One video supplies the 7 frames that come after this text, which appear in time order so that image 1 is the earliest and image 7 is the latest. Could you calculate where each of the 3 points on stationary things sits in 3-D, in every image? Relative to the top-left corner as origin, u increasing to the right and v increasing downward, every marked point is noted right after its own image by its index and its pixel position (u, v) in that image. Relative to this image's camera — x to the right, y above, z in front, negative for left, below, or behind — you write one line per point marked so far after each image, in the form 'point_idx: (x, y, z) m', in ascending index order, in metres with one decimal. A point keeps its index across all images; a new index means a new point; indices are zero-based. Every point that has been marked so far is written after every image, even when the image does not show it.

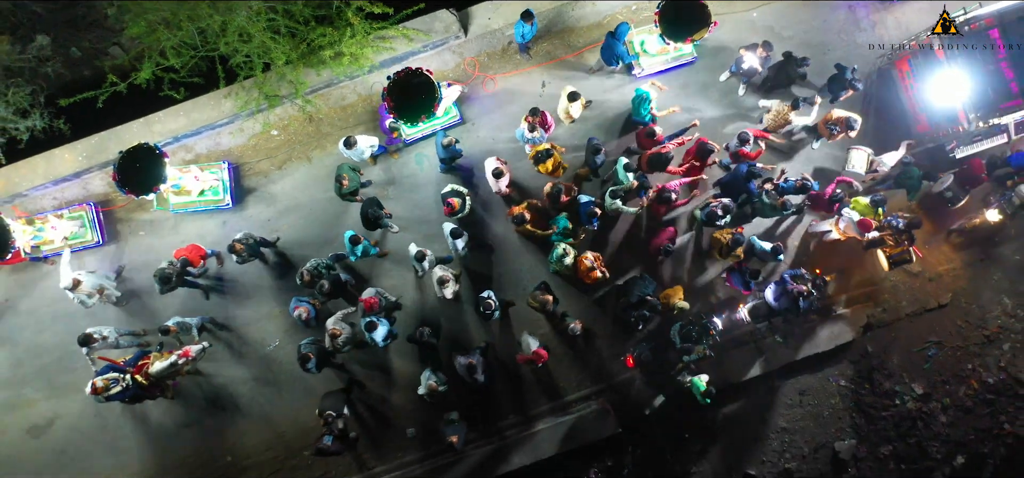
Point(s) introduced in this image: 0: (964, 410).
0: (+4.7, -1.8, +8.7) m
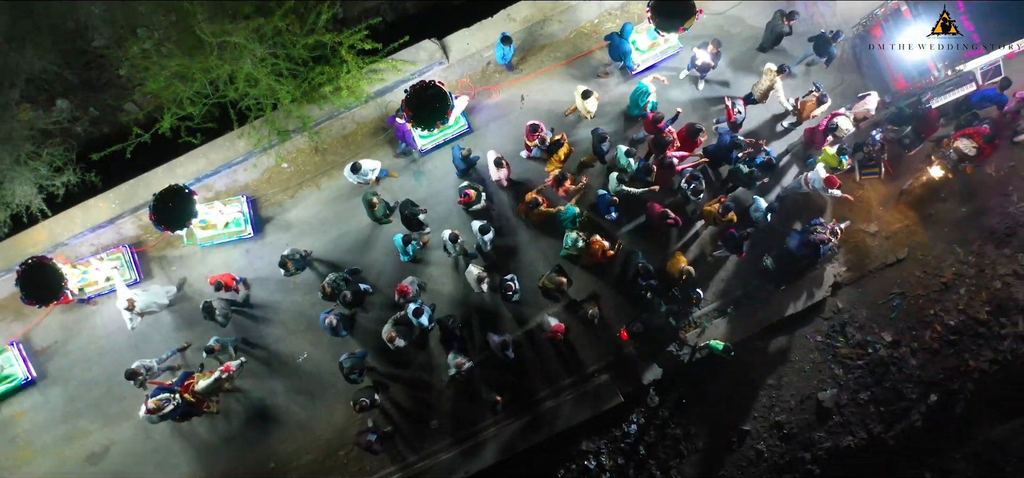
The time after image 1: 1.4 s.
0: (+4.8, -1.3, +9.7) m
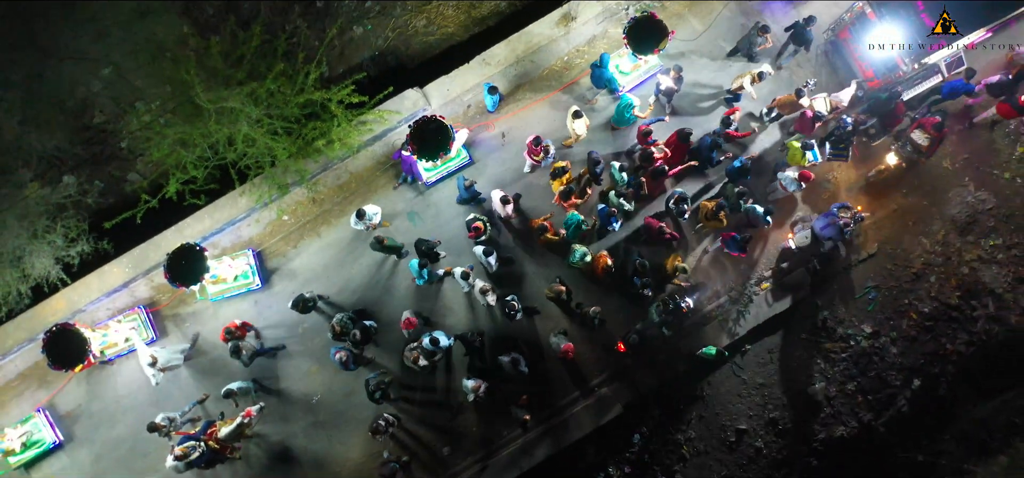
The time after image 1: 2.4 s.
0: (+4.8, -1.2, +10.2) m
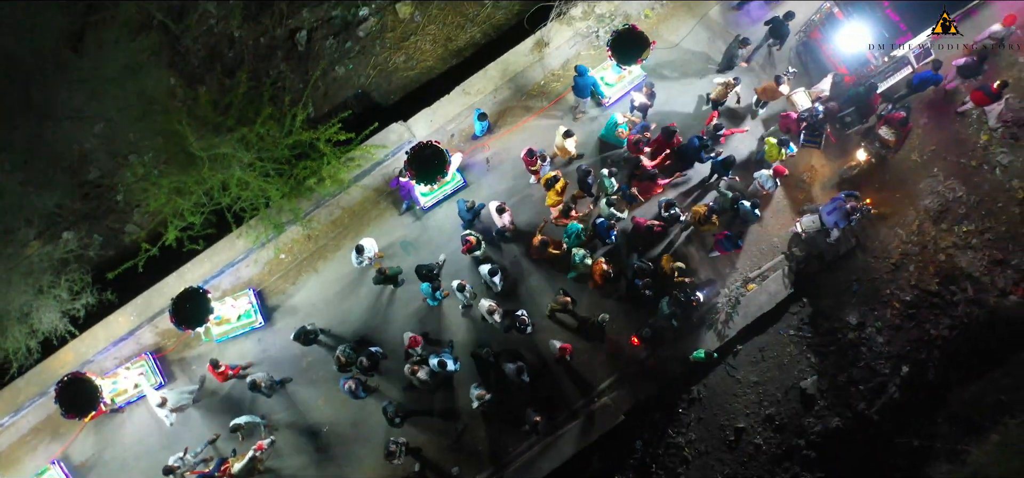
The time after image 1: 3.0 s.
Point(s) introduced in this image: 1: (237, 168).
0: (+4.7, -1.1, +10.6) m
1: (-3.4, +0.9, +10.5) m
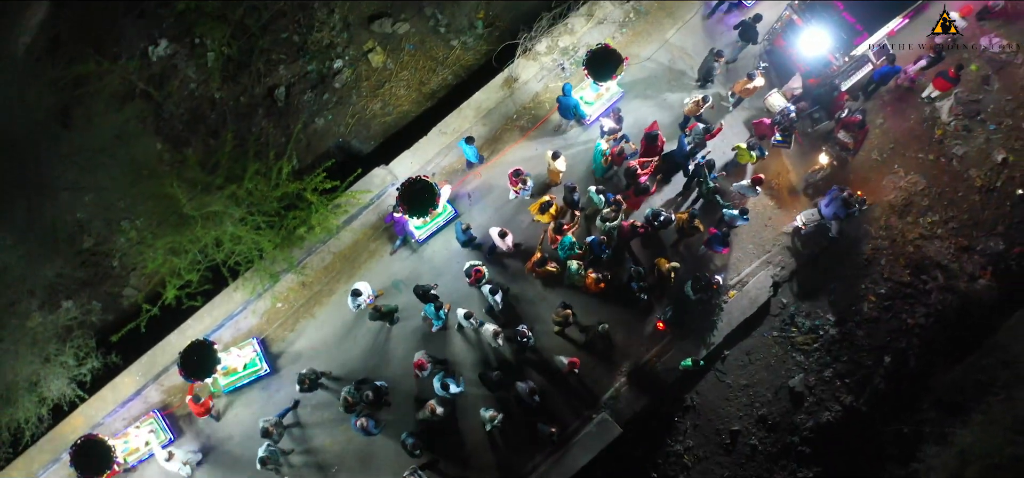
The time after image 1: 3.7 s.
0: (+4.7, -1.0, +11.0) m
1: (-3.6, +0.2, +10.9) m
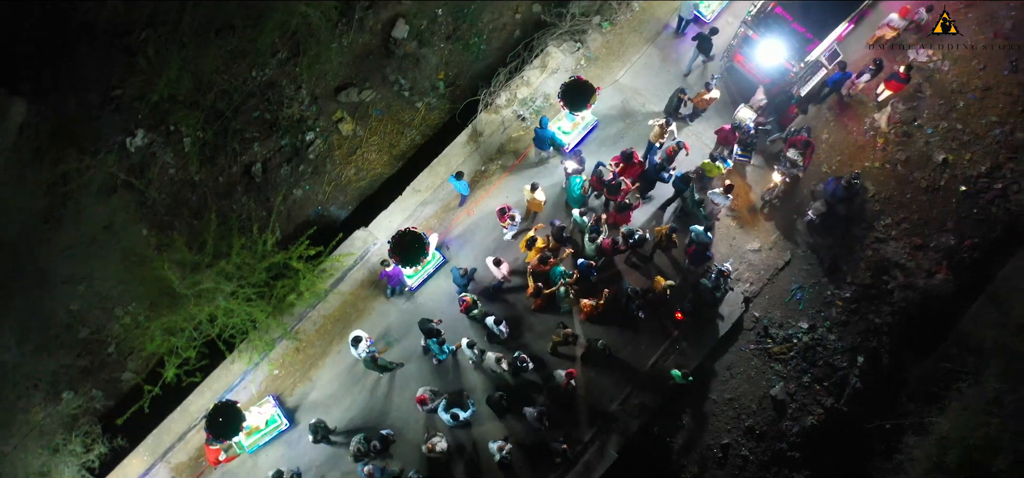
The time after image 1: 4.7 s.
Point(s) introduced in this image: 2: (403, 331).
0: (+4.5, -1.1, +11.6) m
1: (-3.9, -0.8, +11.3) m
2: (-1.5, -1.3, +11.7) m
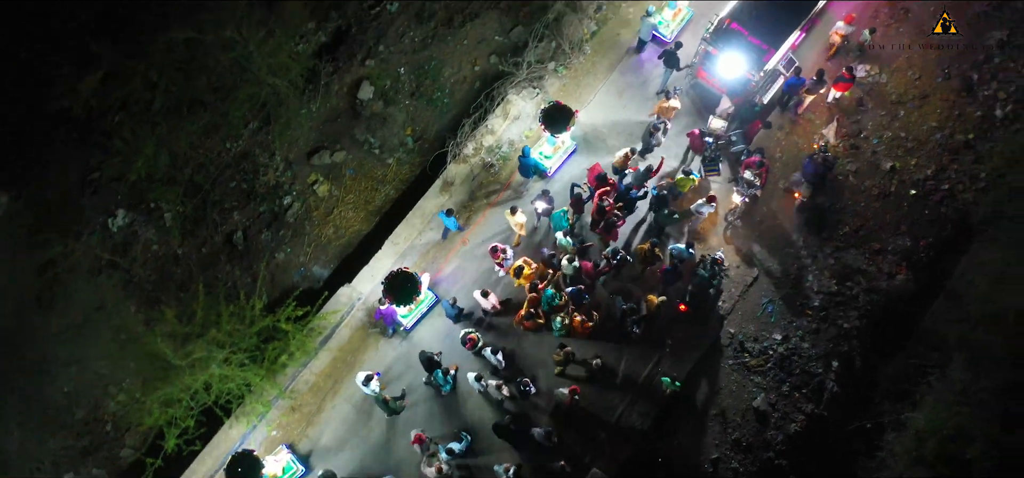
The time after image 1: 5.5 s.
0: (+4.3, -1.3, +12.1) m
1: (-4.1, -1.7, +11.6) m
2: (-1.7, -2.1, +12.0) m
